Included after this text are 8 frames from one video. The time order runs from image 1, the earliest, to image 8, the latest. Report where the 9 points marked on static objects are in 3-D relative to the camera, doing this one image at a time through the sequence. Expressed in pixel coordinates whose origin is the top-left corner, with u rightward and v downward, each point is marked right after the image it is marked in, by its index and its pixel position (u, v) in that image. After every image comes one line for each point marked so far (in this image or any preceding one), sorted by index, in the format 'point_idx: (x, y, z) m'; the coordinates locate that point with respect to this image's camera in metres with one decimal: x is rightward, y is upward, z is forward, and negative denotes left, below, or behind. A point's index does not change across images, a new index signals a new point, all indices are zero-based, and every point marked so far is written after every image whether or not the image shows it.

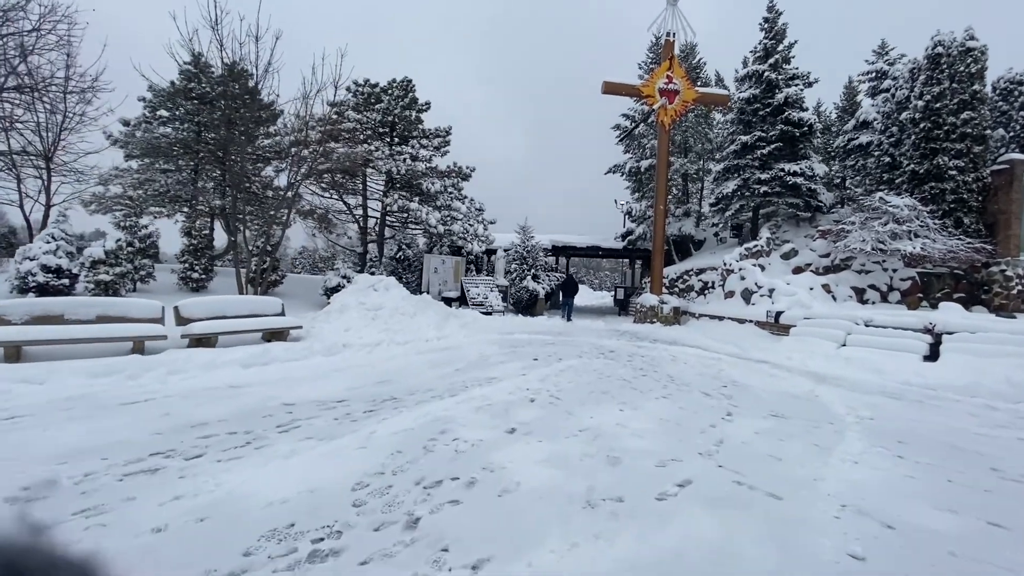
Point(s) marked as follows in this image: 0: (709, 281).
0: (+6.2, +0.2, +15.2) m
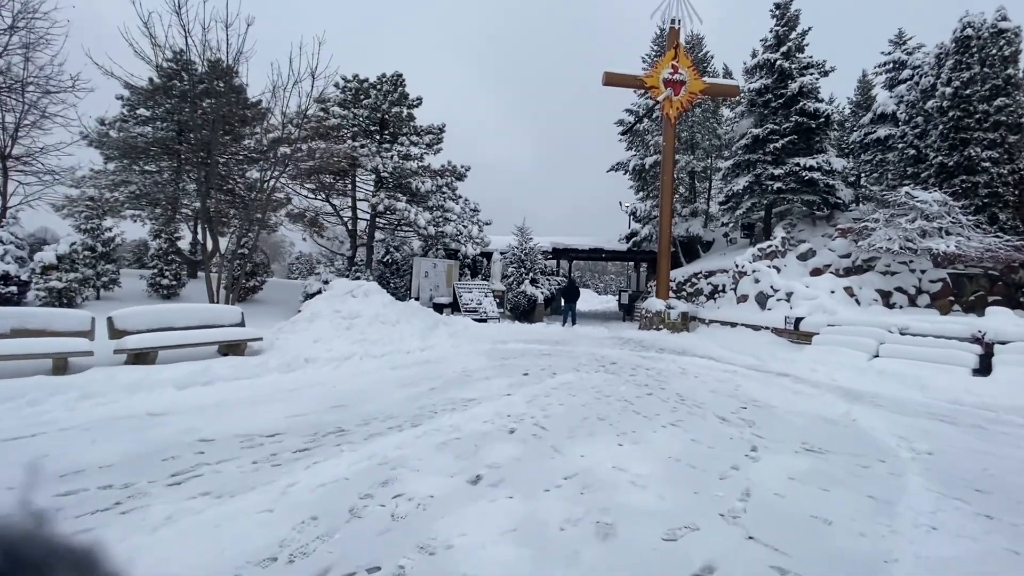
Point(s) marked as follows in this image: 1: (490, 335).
0: (+6.1, +0.1, +14.2) m
1: (-0.5, -1.1, +11.3) m
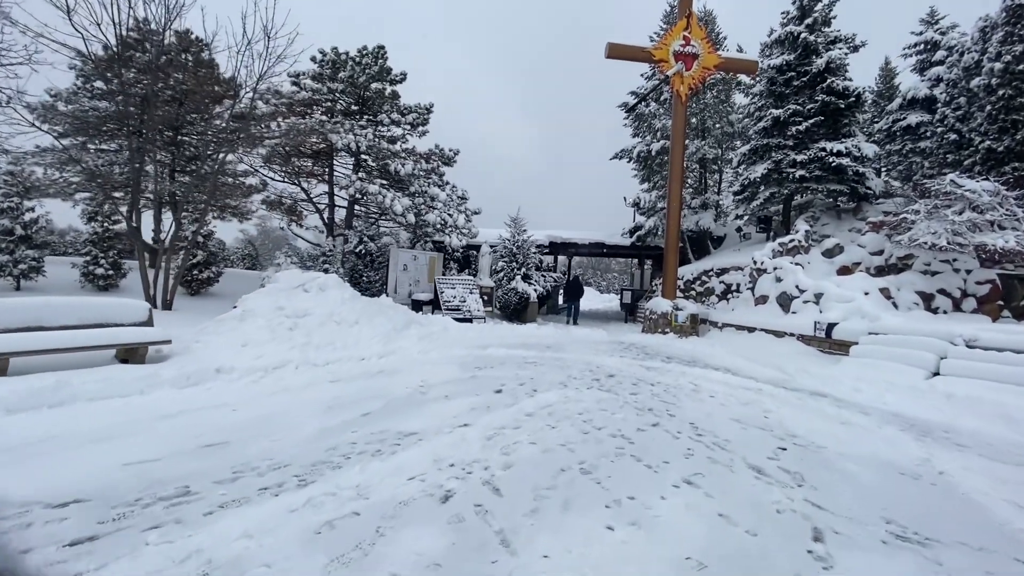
0: (+5.8, +0.1, +12.6) m
1: (-0.8, -1.0, +9.8) m
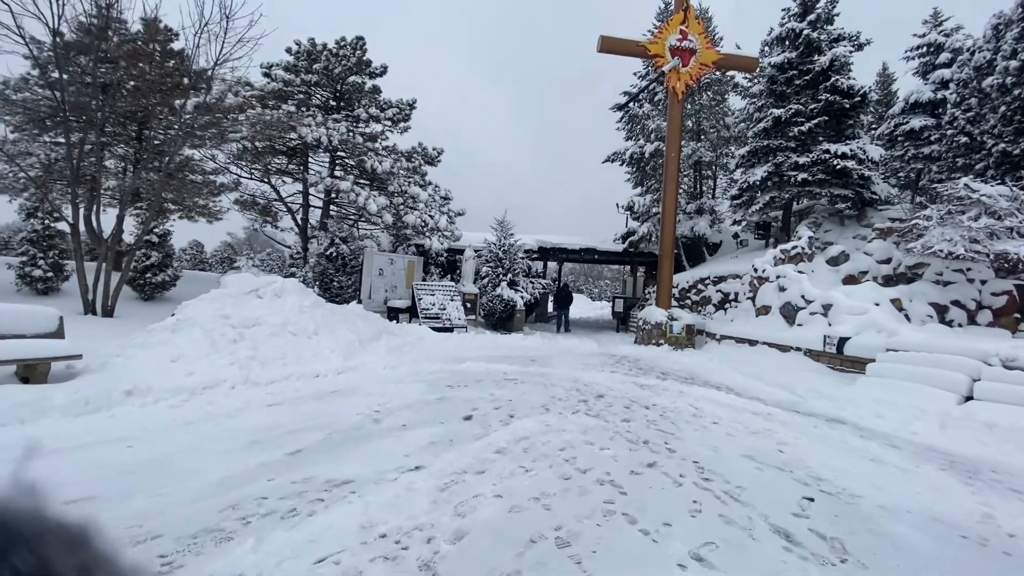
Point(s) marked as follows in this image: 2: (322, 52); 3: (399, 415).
0: (+5.4, -0.1, +11.9) m
1: (-1.1, -1.2, +8.9) m
2: (-5.1, +6.4, +13.2) m
3: (-1.1, -1.3, +4.9) m
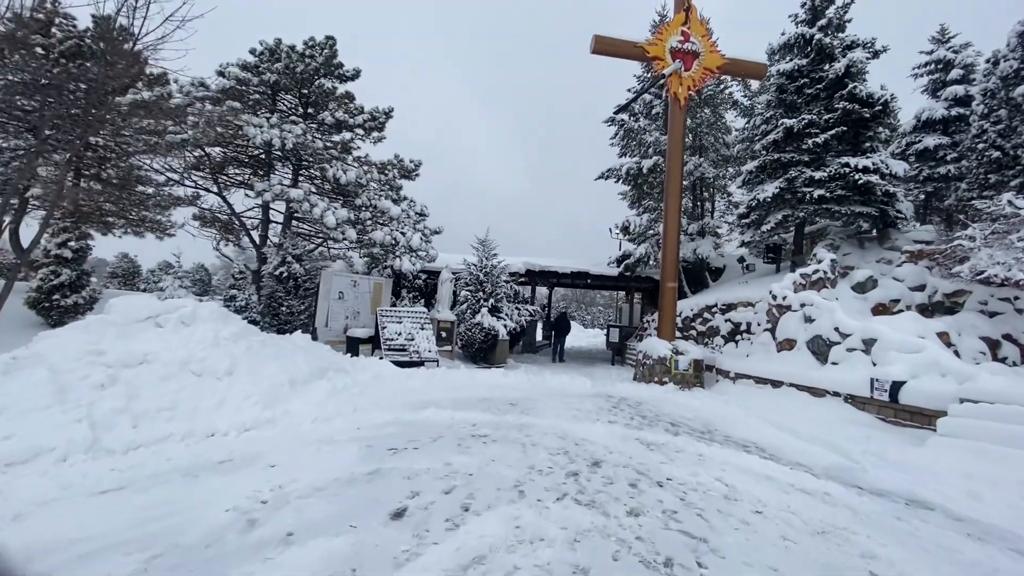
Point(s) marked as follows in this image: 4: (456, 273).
0: (+5.0, -0.7, +10.4) m
1: (-1.5, -1.6, +7.3) m
2: (-5.5, +5.8, +11.9) m
3: (-1.5, -1.5, +3.3) m
4: (-1.5, +0.4, +13.1) m
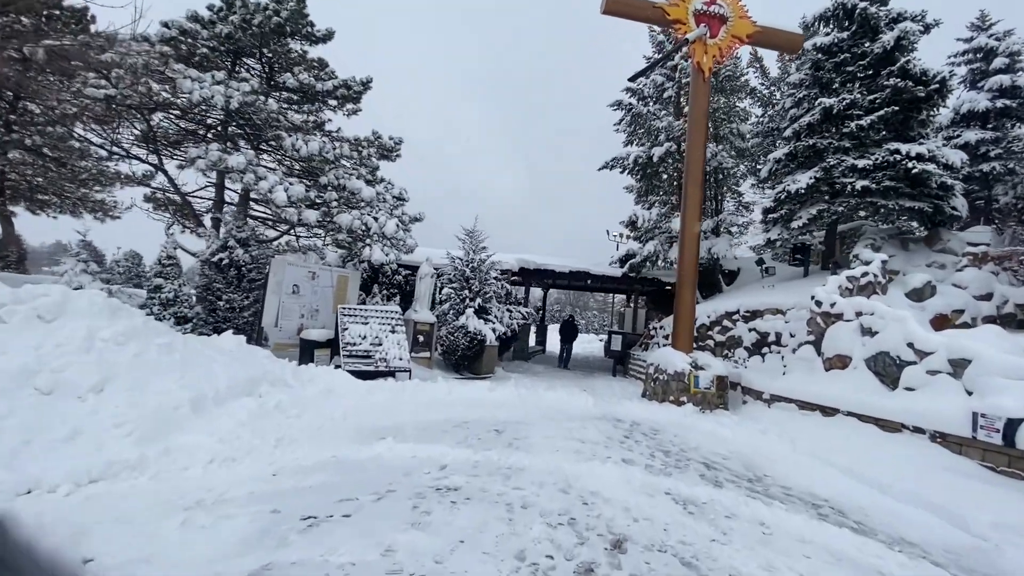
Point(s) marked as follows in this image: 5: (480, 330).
0: (+4.8, -0.8, +8.9) m
1: (-1.7, -1.5, +5.7) m
2: (-5.5, +5.9, +10.2) m
3: (-1.6, -1.4, +1.6) m
4: (-1.7, +0.5, +11.5) m
5: (-0.6, -0.9, +9.8) m
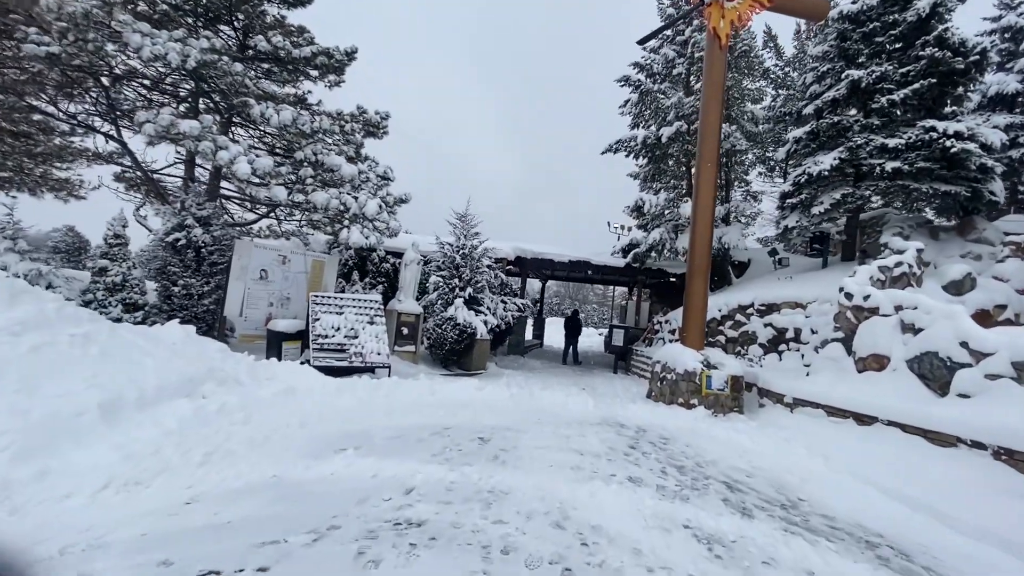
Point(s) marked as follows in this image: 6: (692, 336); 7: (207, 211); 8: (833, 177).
0: (+4.6, -0.6, +8.0) m
1: (-1.8, -1.3, +4.9) m
2: (-5.6, +6.2, +9.3) m
3: (-1.7, -1.3, +0.8) m
4: (-1.8, +0.7, +10.6) m
5: (-0.7, -0.7, +8.9) m
6: (+3.0, -0.7, +8.0) m
7: (-4.7, +1.2, +7.5) m
8: (+6.2, +2.1, +9.4) m
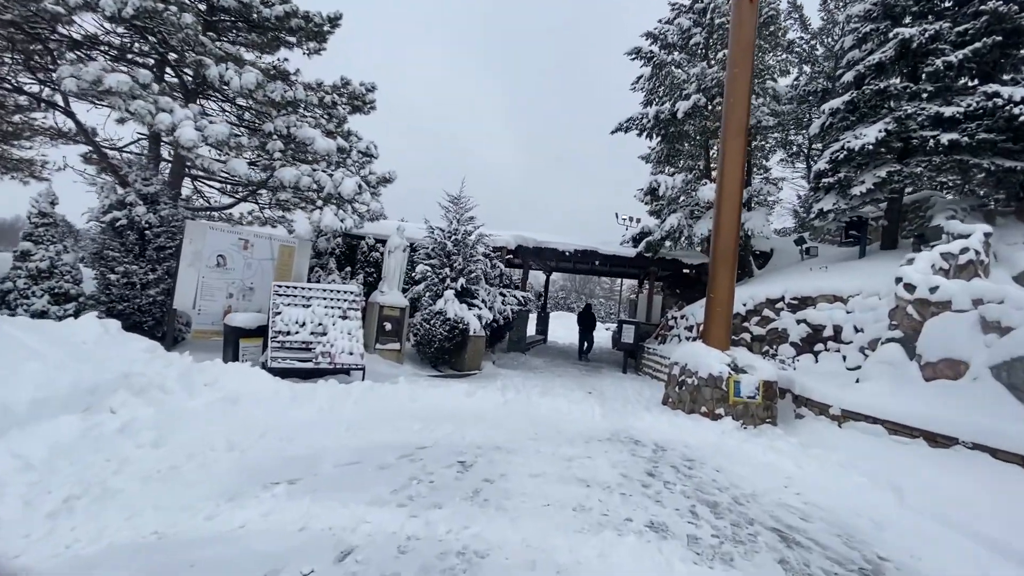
0: (+4.6, -0.5, +7.0) m
1: (-1.9, -1.2, +3.9) m
2: (-5.6, +6.4, +8.3) m
3: (-1.8, -1.2, -0.2) m
4: (-1.9, +0.9, +9.6) m
5: (-0.8, -0.5, +7.9) m
6: (+2.9, -0.6, +6.9) m
7: (-4.7, +1.3, +6.6) m
8: (+6.2, +2.3, +8.3) m
